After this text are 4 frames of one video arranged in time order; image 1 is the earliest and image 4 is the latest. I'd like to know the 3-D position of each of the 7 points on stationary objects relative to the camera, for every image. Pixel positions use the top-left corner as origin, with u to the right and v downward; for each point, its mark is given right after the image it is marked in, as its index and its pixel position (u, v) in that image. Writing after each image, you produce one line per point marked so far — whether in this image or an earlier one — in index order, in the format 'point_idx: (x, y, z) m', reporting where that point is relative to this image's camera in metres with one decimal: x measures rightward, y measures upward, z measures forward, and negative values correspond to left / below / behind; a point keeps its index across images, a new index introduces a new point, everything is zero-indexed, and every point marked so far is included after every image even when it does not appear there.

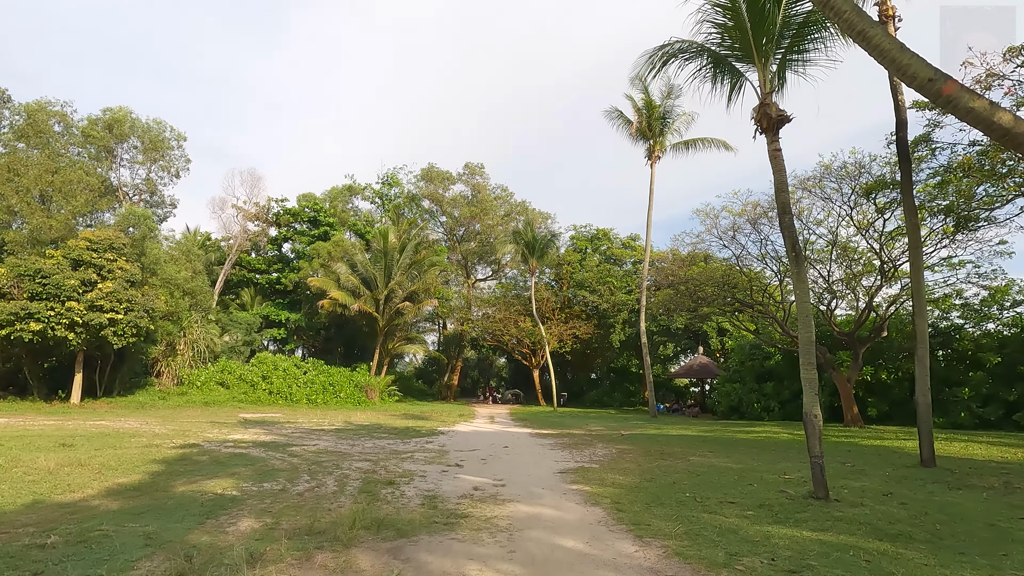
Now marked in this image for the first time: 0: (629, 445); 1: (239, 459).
0: (+2.5, -3.3, +11.7) m
1: (-4.4, -2.8, +8.9) m
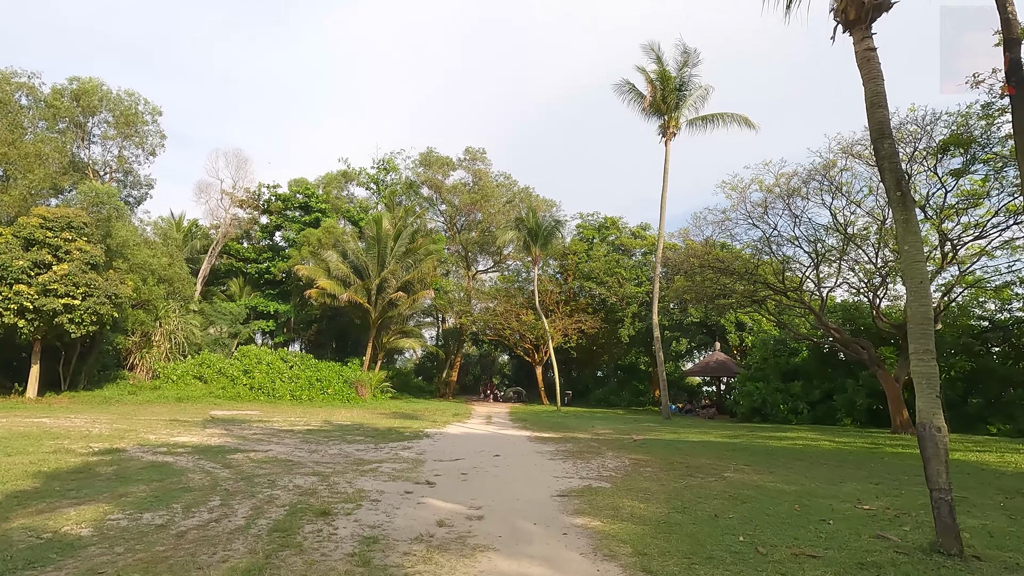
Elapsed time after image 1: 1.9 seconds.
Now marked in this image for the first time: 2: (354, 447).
0: (+2.3, -2.9, +9.8) m
1: (-4.6, -2.3, +7.1) m
2: (-3.0, -3.0, +10.4) m
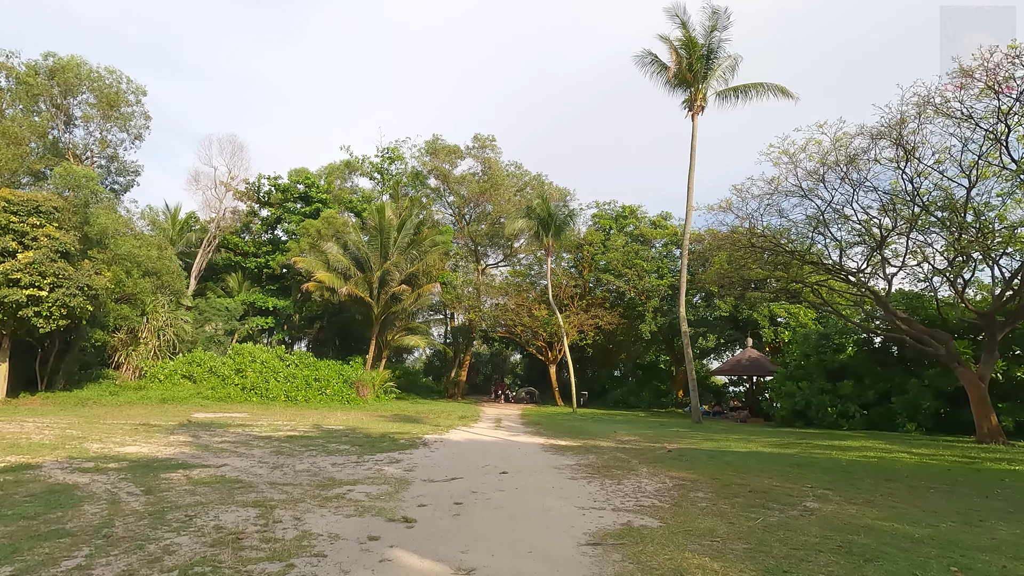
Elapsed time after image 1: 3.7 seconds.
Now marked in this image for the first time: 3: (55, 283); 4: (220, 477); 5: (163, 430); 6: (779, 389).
0: (+2.5, -2.6, +7.8) m
1: (-4.5, -2.0, +5.3) m
2: (-2.8, -2.7, +8.6) m
3: (-13.2, +0.1, +16.0) m
4: (-3.6, -2.3, +6.8) m
5: (-7.8, -3.2, +12.4) m
6: (+8.2, -3.1, +17.0) m
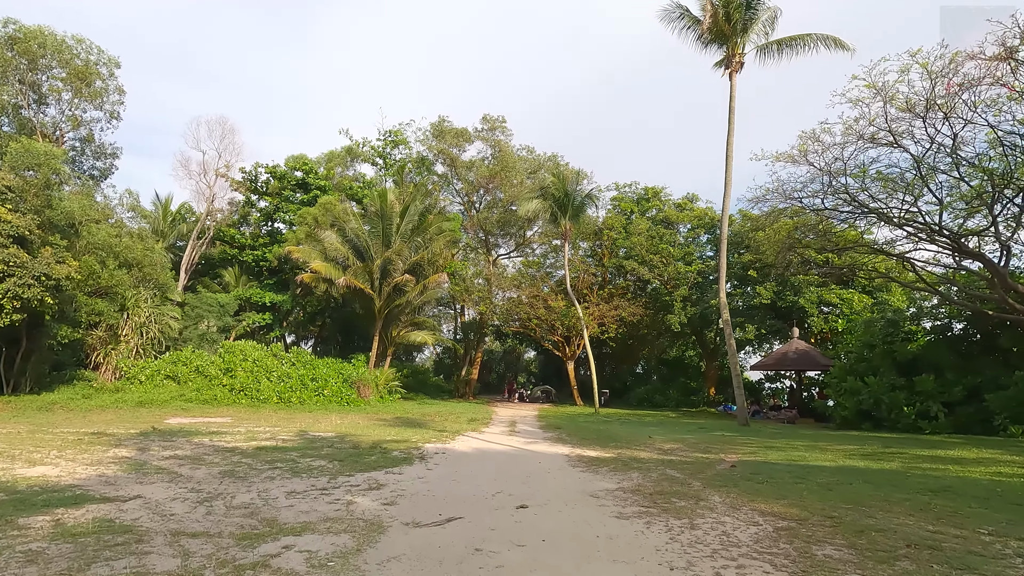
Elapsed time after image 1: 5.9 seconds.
0: (+2.7, -2.1, +5.6) m
1: (-4.3, -1.7, +3.2) m
2: (-2.6, -2.3, +6.5) m
3: (-12.8, +0.4, +14.1) m
4: (-3.4, -2.0, +4.7) m
5: (-7.4, -2.9, +10.3) m
6: (+8.6, -2.6, +14.6) m
